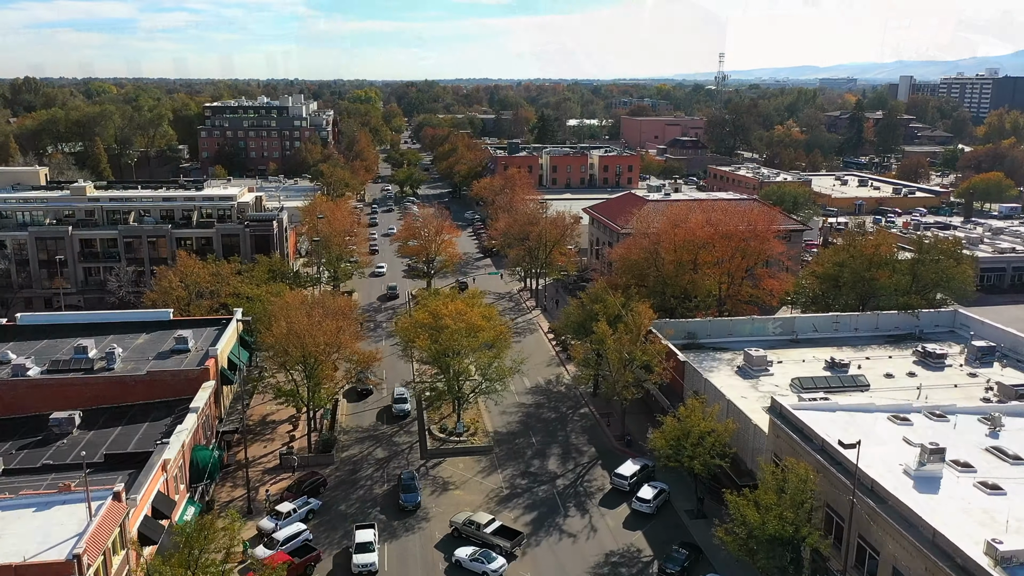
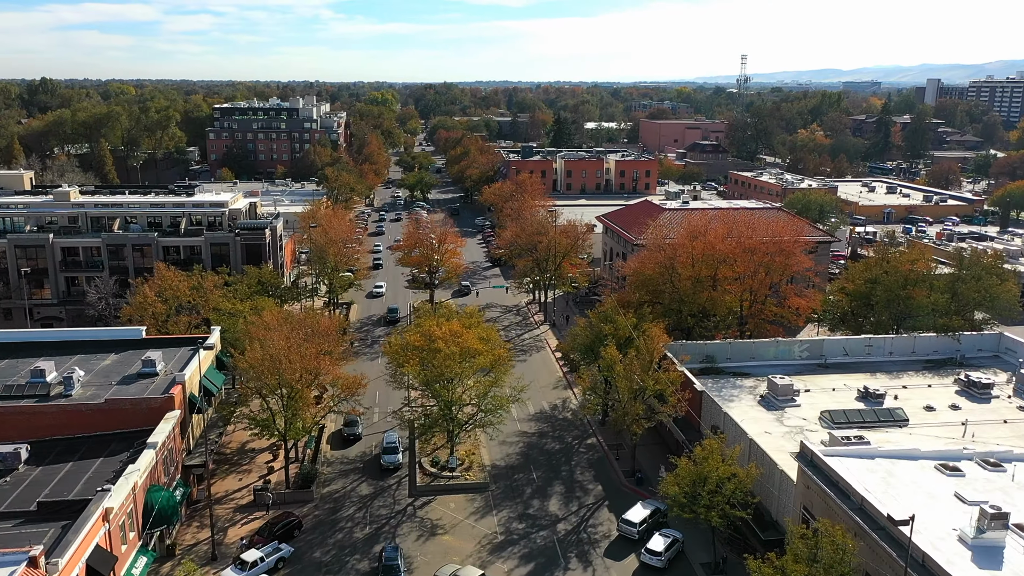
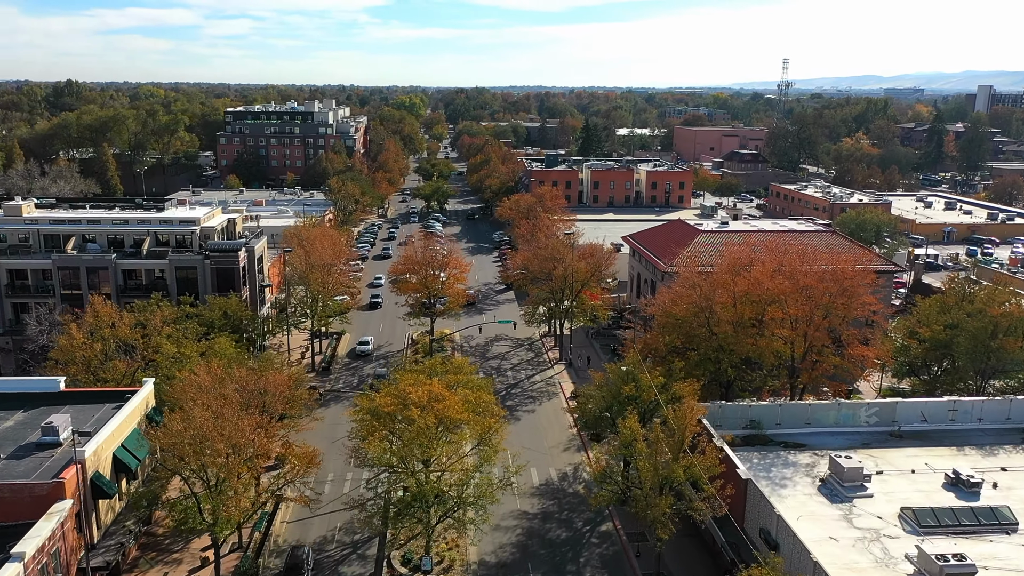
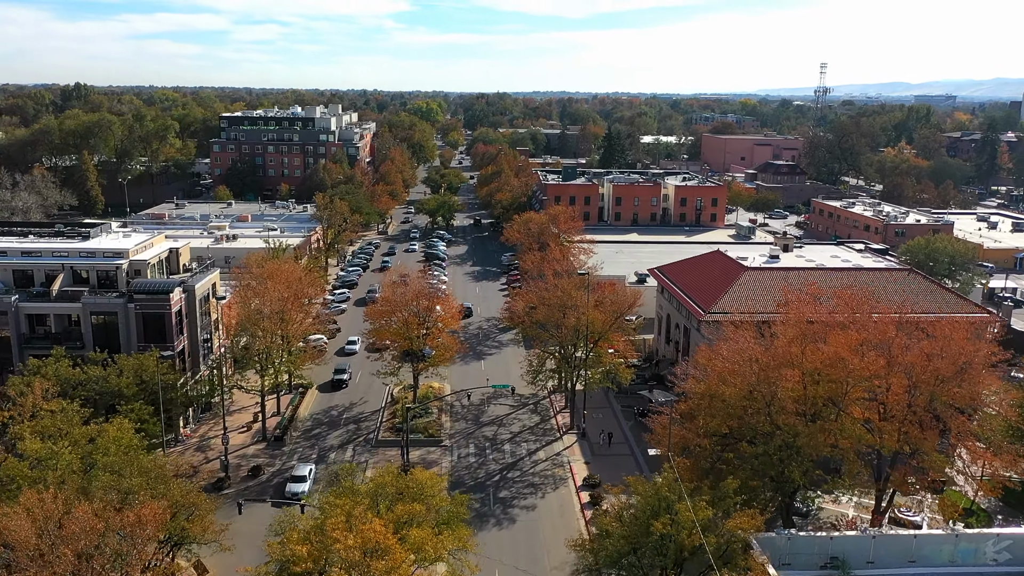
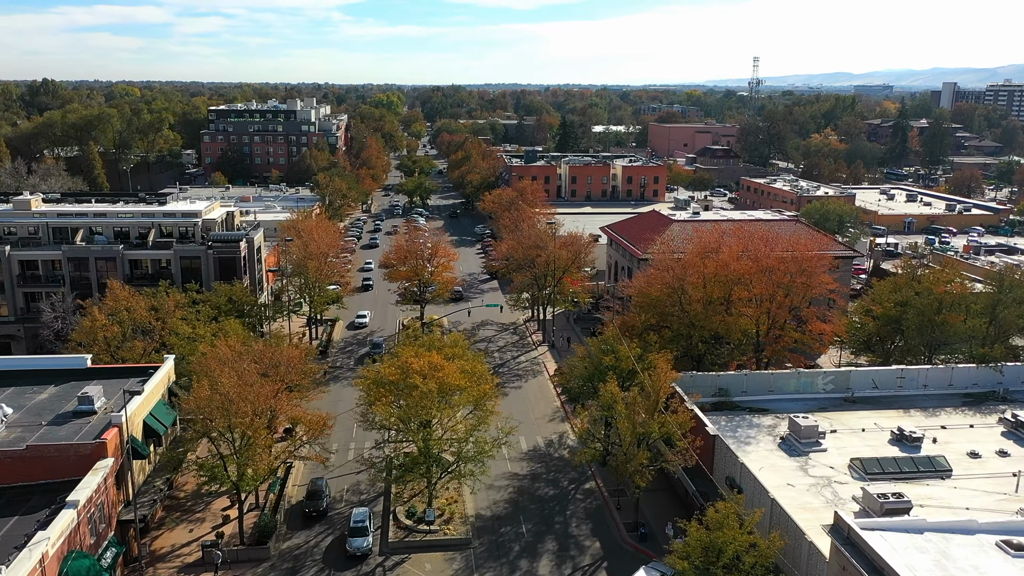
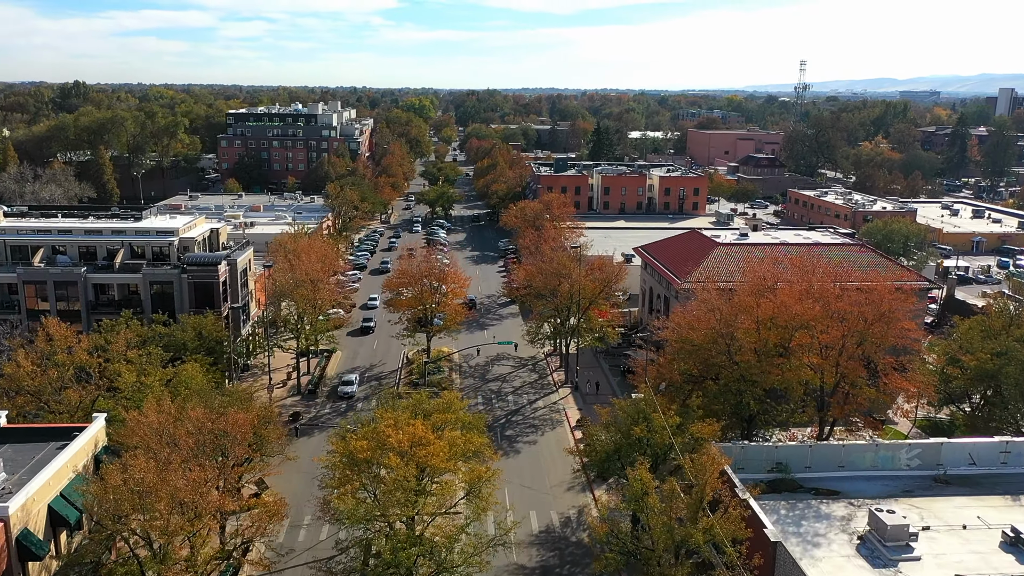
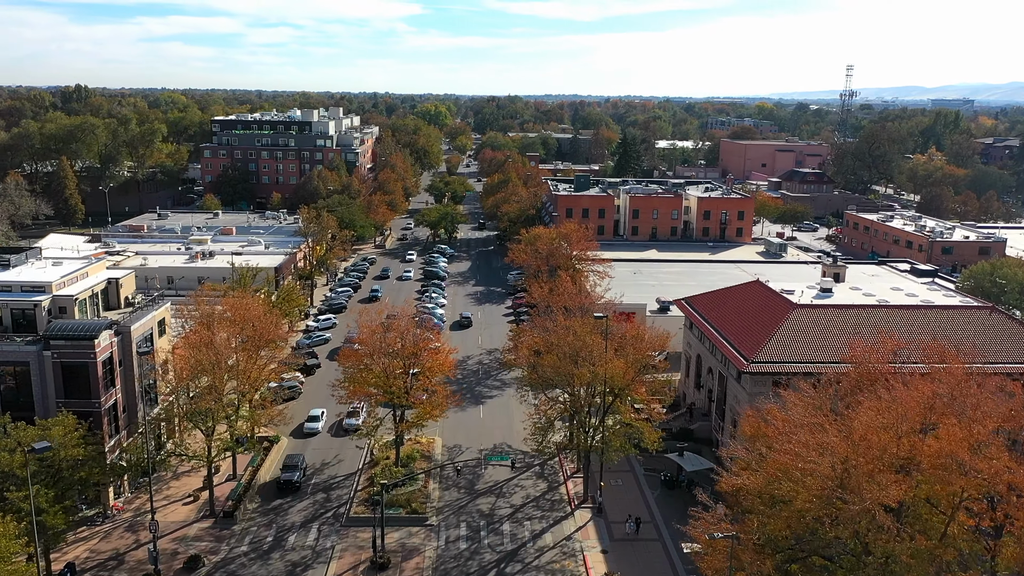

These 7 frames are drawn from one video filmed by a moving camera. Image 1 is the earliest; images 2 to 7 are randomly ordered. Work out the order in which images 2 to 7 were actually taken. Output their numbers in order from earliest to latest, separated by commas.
2, 5, 3, 6, 4, 7
